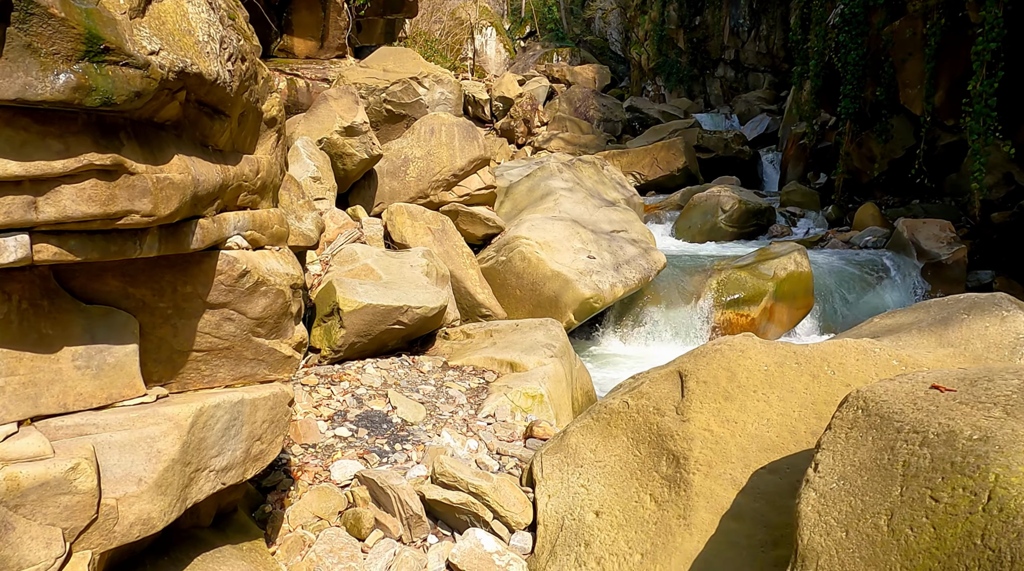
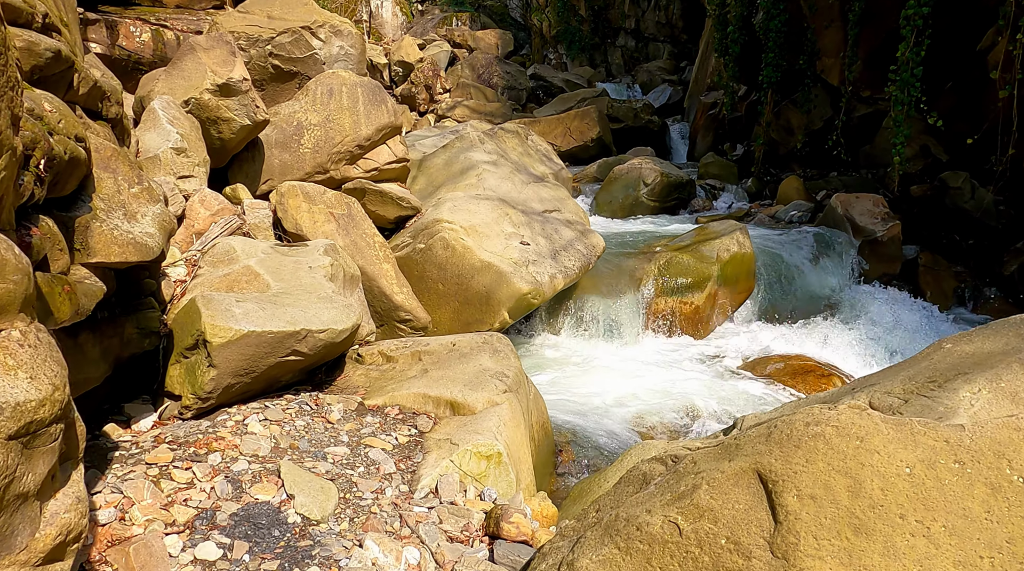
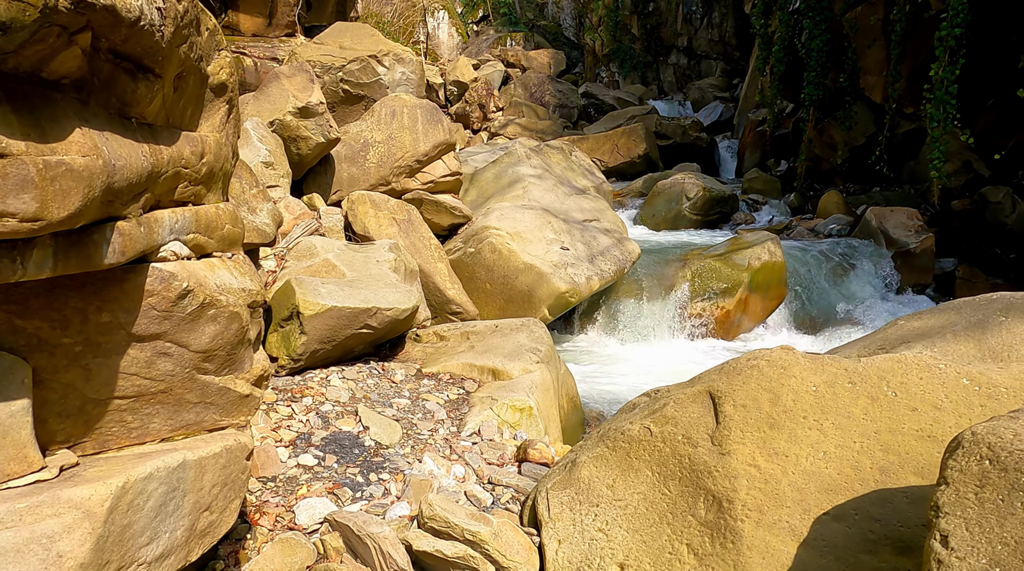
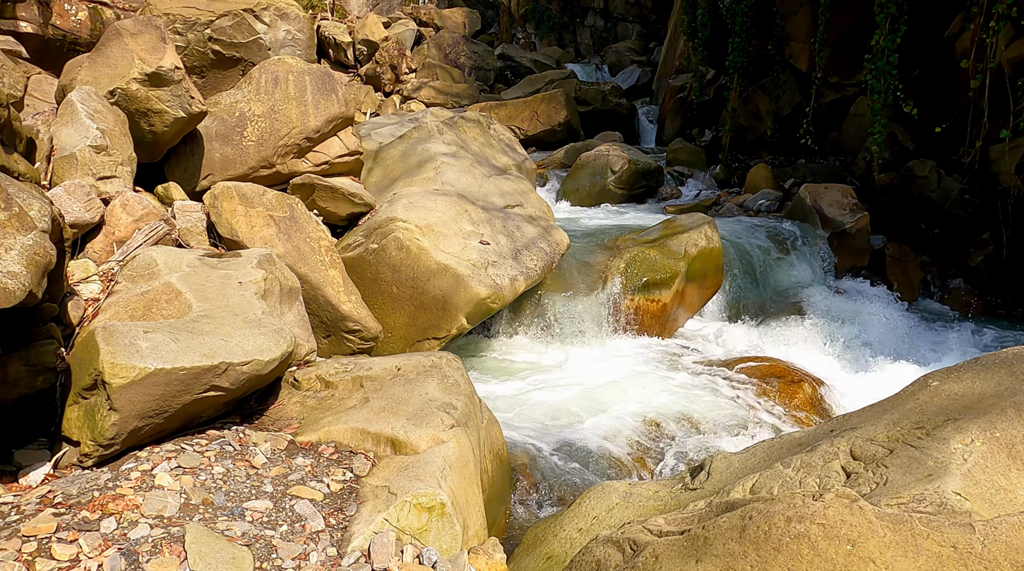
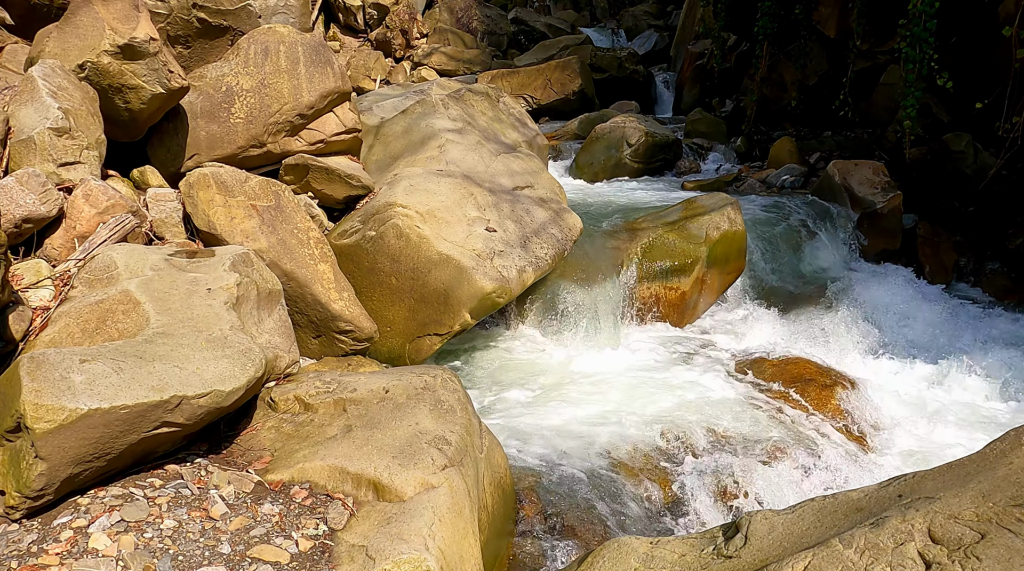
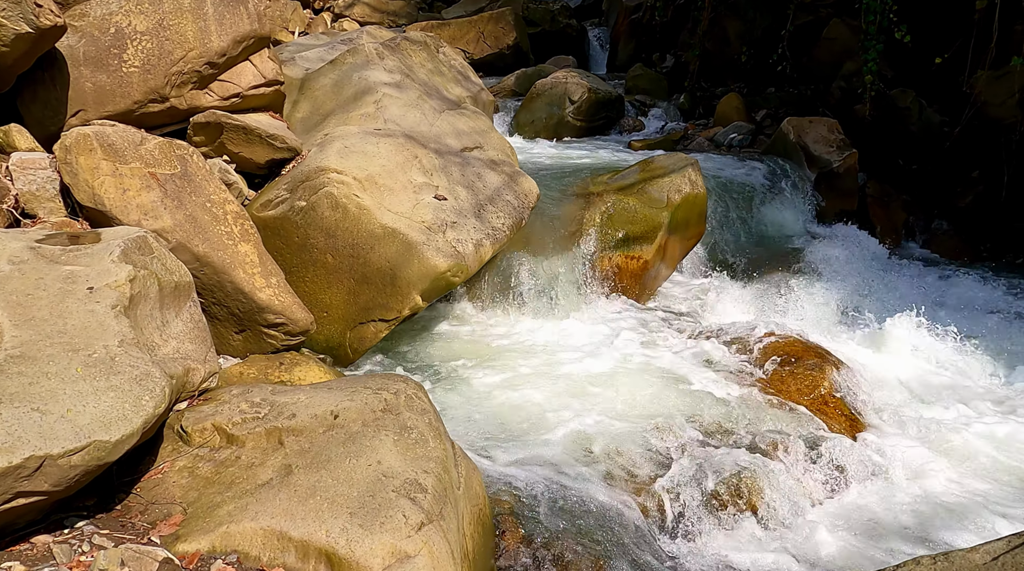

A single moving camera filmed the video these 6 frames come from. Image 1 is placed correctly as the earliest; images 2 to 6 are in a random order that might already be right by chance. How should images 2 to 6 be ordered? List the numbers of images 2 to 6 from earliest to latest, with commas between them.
3, 2, 4, 5, 6
